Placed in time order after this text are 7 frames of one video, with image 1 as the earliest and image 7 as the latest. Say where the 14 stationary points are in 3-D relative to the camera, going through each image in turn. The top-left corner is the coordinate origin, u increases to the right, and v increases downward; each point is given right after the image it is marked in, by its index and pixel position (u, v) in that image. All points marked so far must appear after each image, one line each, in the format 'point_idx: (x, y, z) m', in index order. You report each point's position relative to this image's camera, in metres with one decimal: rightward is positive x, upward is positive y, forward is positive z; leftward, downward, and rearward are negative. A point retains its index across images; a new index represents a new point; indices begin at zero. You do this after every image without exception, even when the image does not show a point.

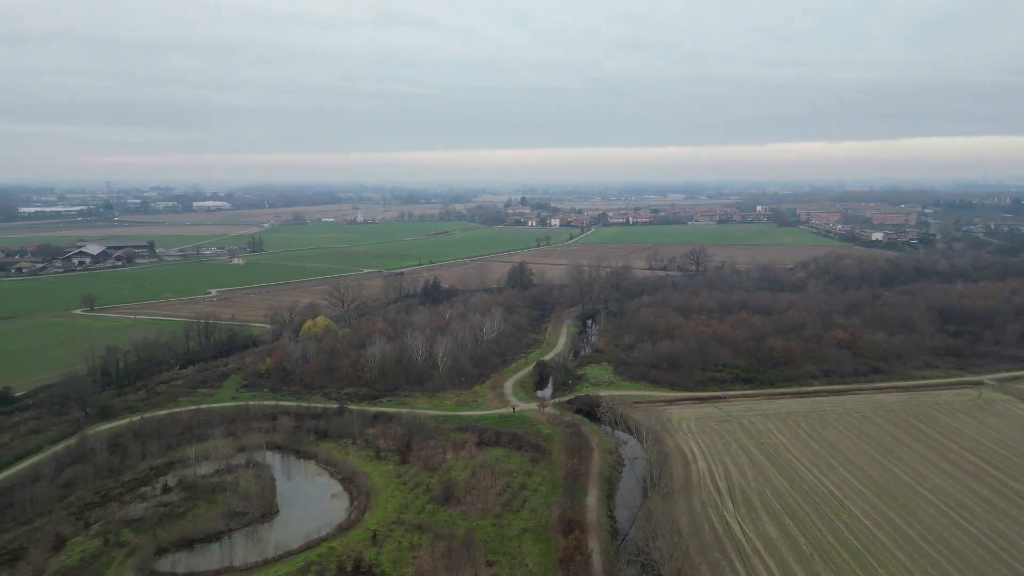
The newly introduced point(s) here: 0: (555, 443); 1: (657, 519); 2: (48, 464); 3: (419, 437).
0: (+0.8, -2.9, +16.3) m
1: (+2.1, -3.1, +12.6) m
2: (-7.6, -2.9, +14.5) m
3: (-1.7, -2.8, +16.4) m
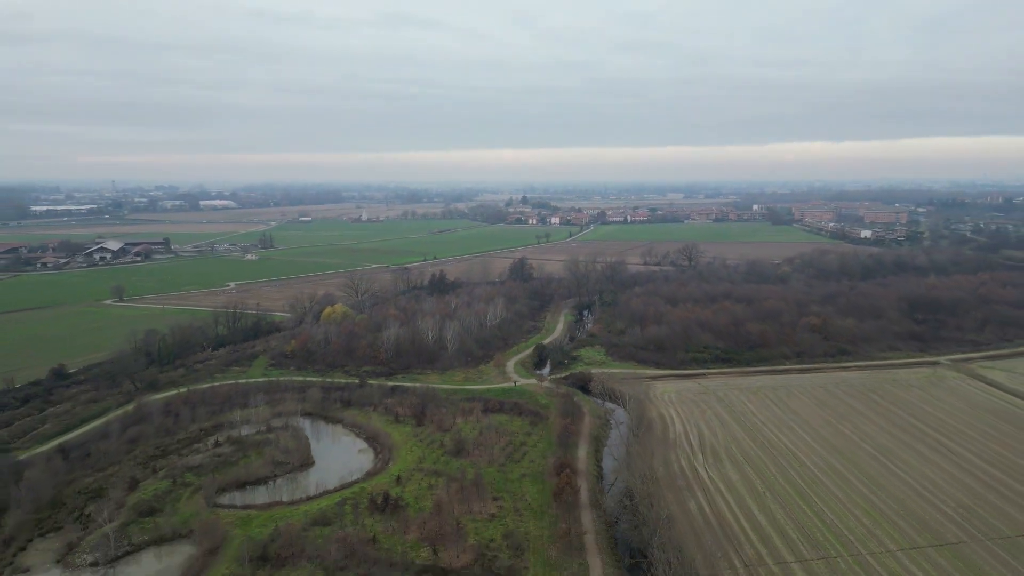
0: (+0.8, -2.6, +18.5) m
1: (+2.1, -2.8, +14.8) m
2: (-7.6, -2.6, +16.7) m
3: (-1.7, -2.5, +18.7) m
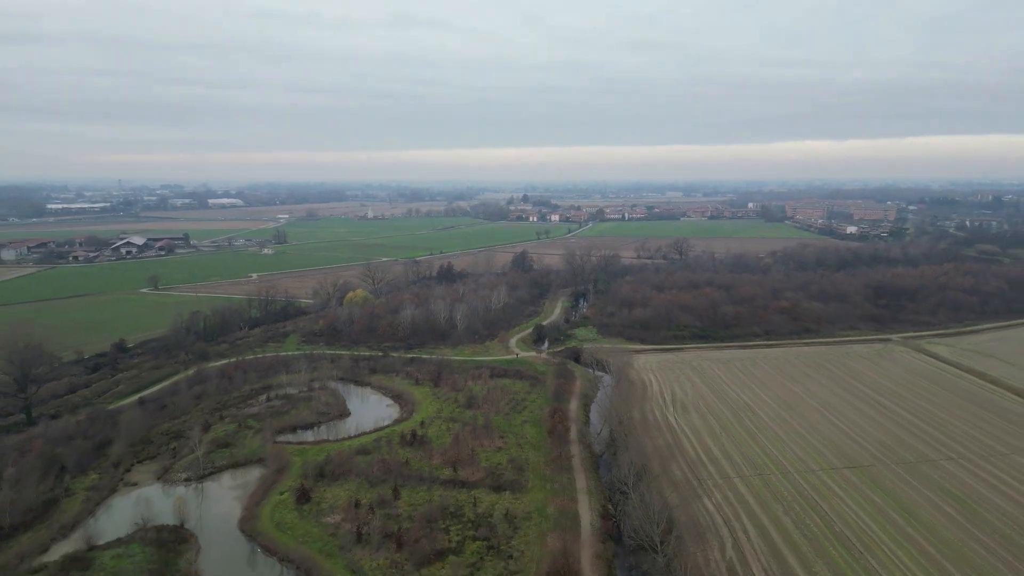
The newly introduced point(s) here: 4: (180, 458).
0: (+0.9, -2.2, +21.7) m
1: (+2.2, -2.4, +18.0) m
2: (-7.5, -2.2, +19.9) m
3: (-1.6, -2.1, +21.9) m
4: (-5.9, -3.0, +15.5) m
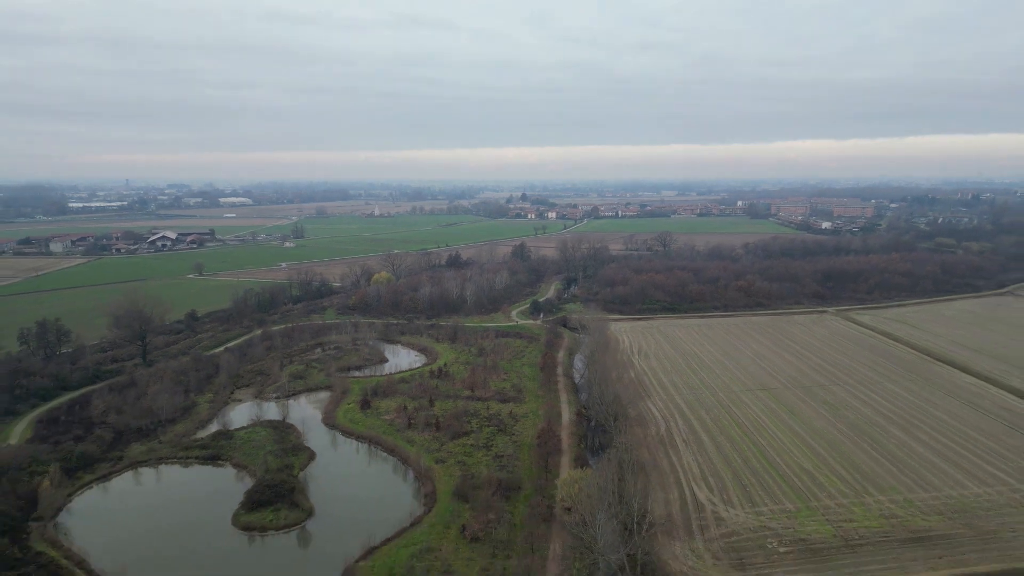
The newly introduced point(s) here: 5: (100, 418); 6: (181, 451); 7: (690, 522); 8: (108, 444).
0: (+0.9, -1.5, +27.1) m
1: (+2.2, -1.7, +23.4) m
2: (-7.5, -1.5, +25.3) m
3: (-1.6, -1.4, +27.3) m
4: (-5.8, -2.3, +21.0) m
5: (-8.3, -2.6, +17.5) m
6: (-6.1, -3.0, +16.0) m
7: (+2.5, -3.3, +12.3) m
8: (-7.4, -2.9, +16.1) m
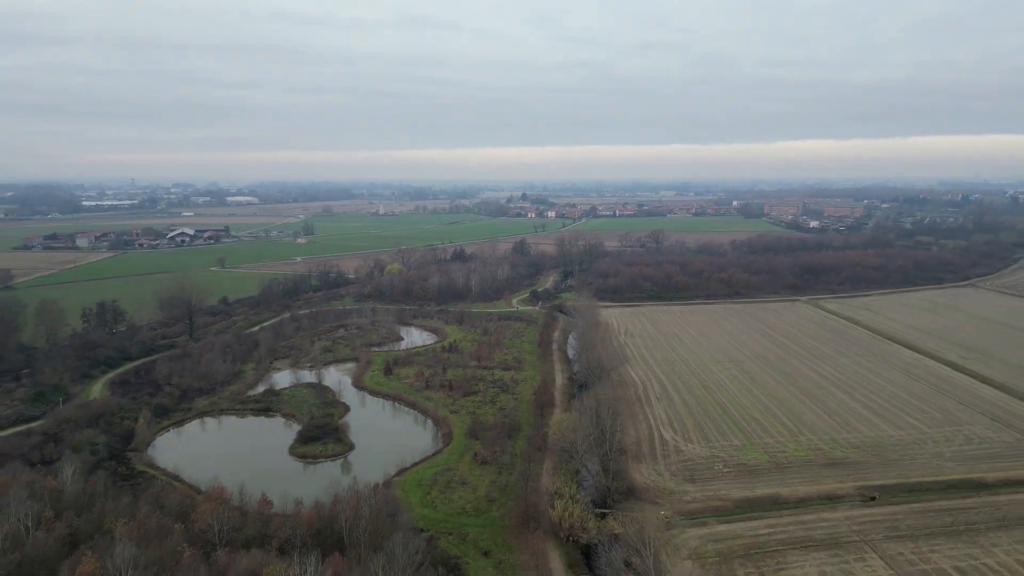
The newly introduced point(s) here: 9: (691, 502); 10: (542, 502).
0: (+1.0, -1.1, +30.3) m
1: (+2.3, -1.3, +26.6) m
2: (-7.5, -1.1, +28.5) m
3: (-1.6, -1.0, +30.5) m
4: (-5.8, -1.9, +24.1) m
5: (-8.2, -2.2, +20.7) m
6: (-6.0, -2.6, +19.2) m
7: (+2.6, -2.9, +15.5) m
8: (-7.4, -2.4, +19.3) m
9: (+2.7, -3.2, +13.2) m
10: (+0.4, -3.2, +12.8) m
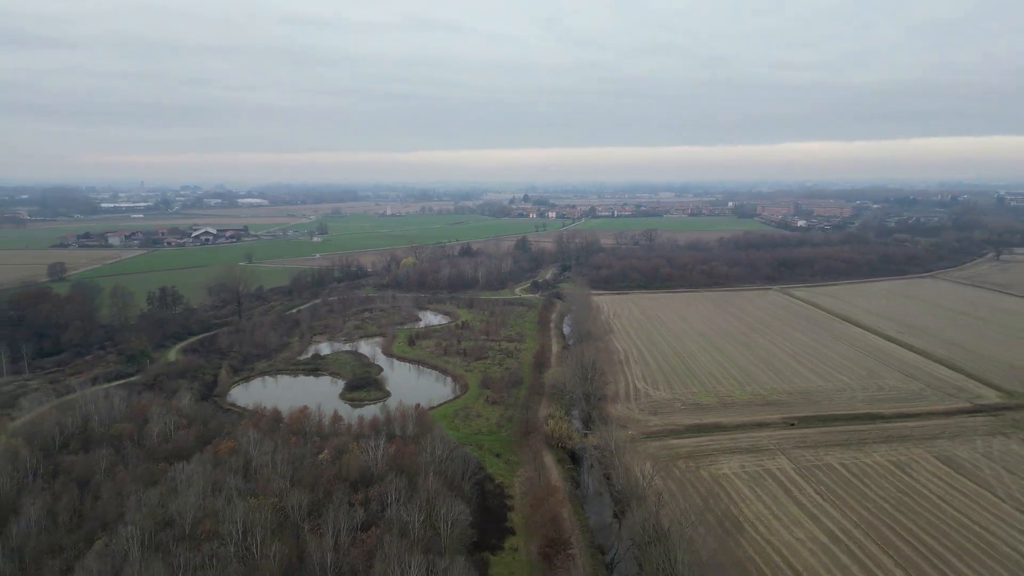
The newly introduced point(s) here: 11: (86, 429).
0: (+1.1, -0.6, +34.5) m
1: (+2.4, -0.8, +30.8) m
2: (-7.3, -0.7, +32.8) m
3: (-1.4, -0.5, +34.7) m
4: (-5.7, -1.5, +28.4) m
5: (-8.1, -1.7, +24.9) m
6: (-5.9, -2.1, +23.4) m
7: (+2.6, -2.4, +19.7) m
8: (-7.3, -2.0, +23.5) m
9: (+2.8, -2.8, +17.4) m
10: (+0.5, -2.7, +17.0) m
11: (-7.0, -2.3, +14.4) m
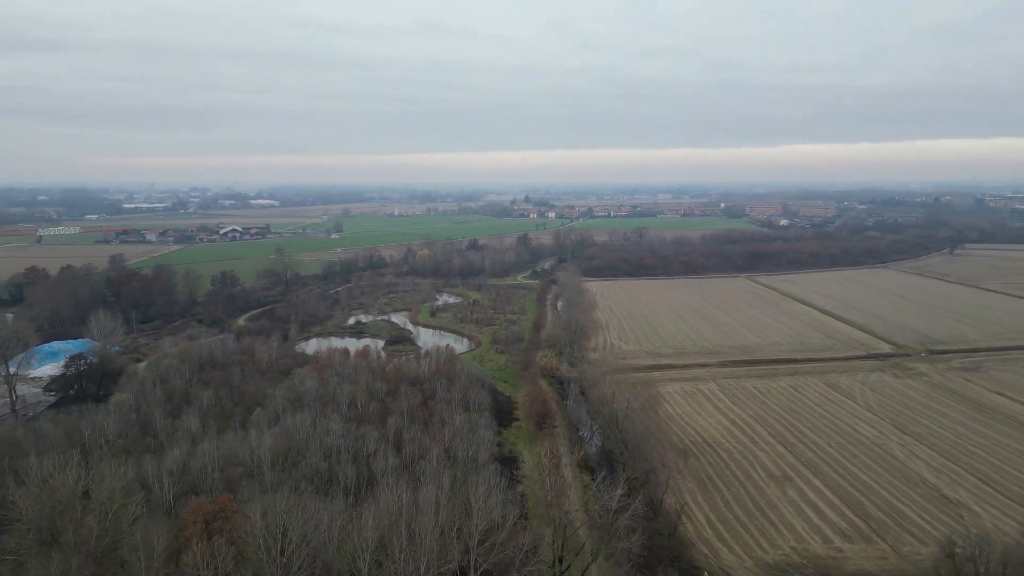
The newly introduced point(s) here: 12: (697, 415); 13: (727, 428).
0: (+1.2, 0.0, +40.4) m
1: (+2.5, -0.1, +36.7) m
2: (-7.2, 0.0, +38.7) m
3: (-1.3, +0.1, +40.6) m
4: (-5.6, -0.8, +34.3) m
5: (-8.0, -1.0, +30.9) m
6: (-5.8, -1.4, +29.3) m
7: (+2.8, -1.7, +25.6) m
8: (-7.2, -1.3, +29.4) m
9: (+2.9, -2.1, +23.3) m
10: (+0.6, -2.0, +22.9) m
11: (-6.9, -1.6, +20.3) m
12: (+3.9, -2.7, +18.5) m
13: (+4.4, -2.8, +17.6) m
